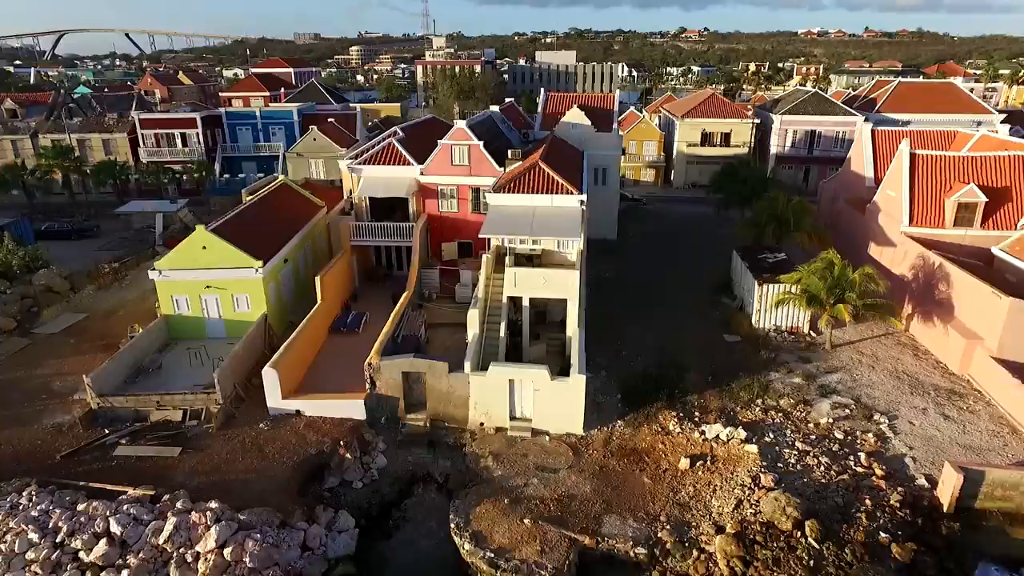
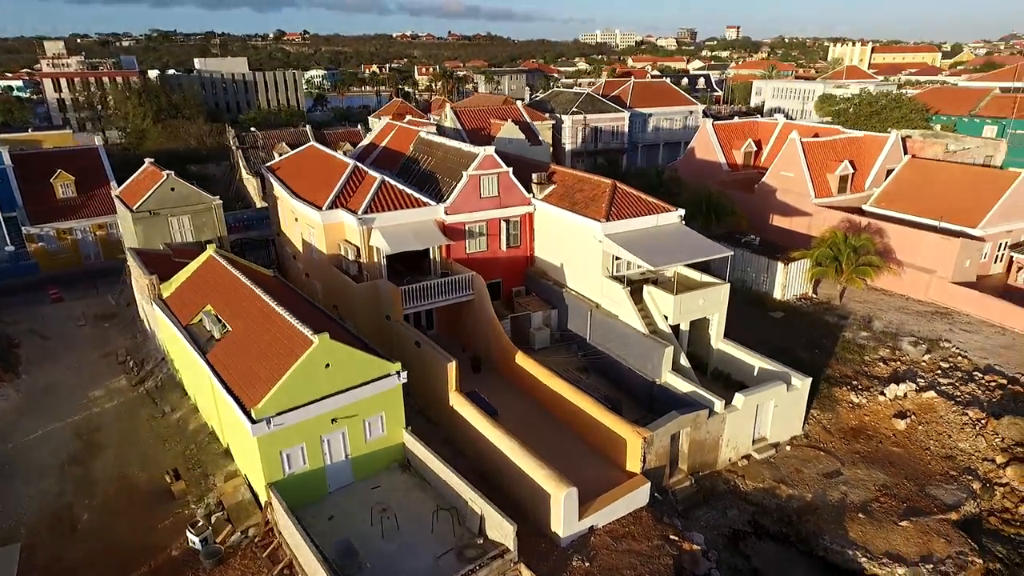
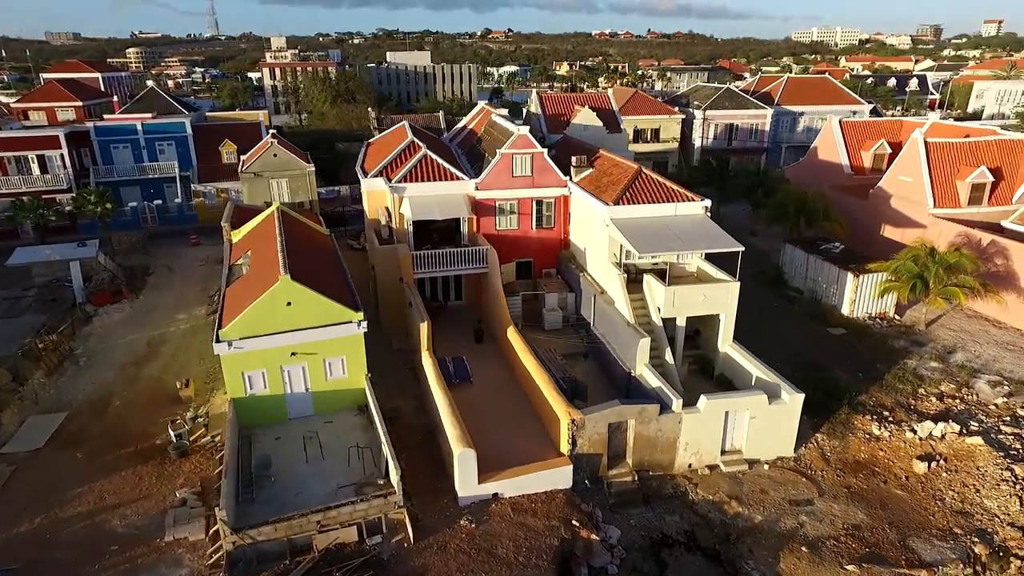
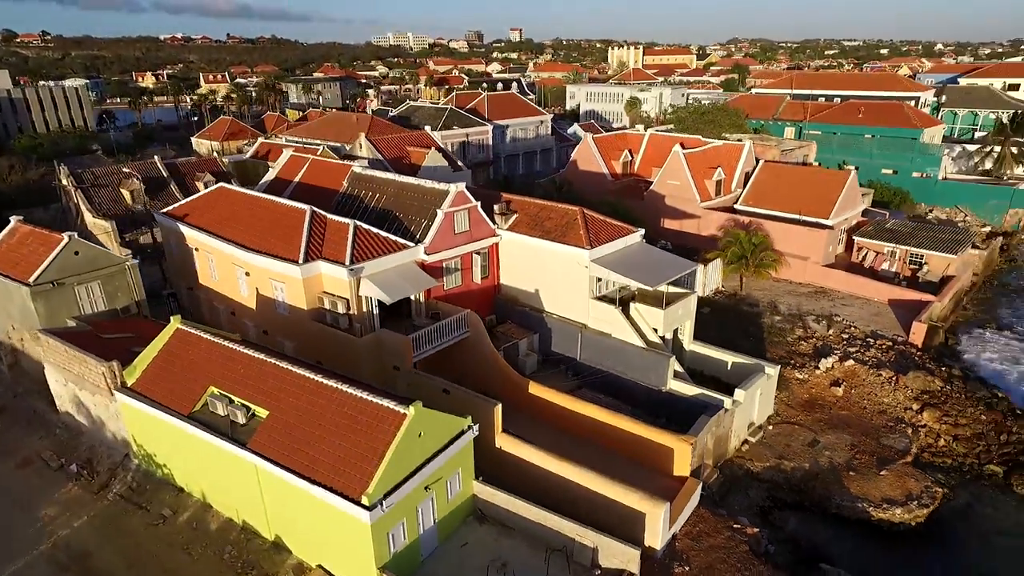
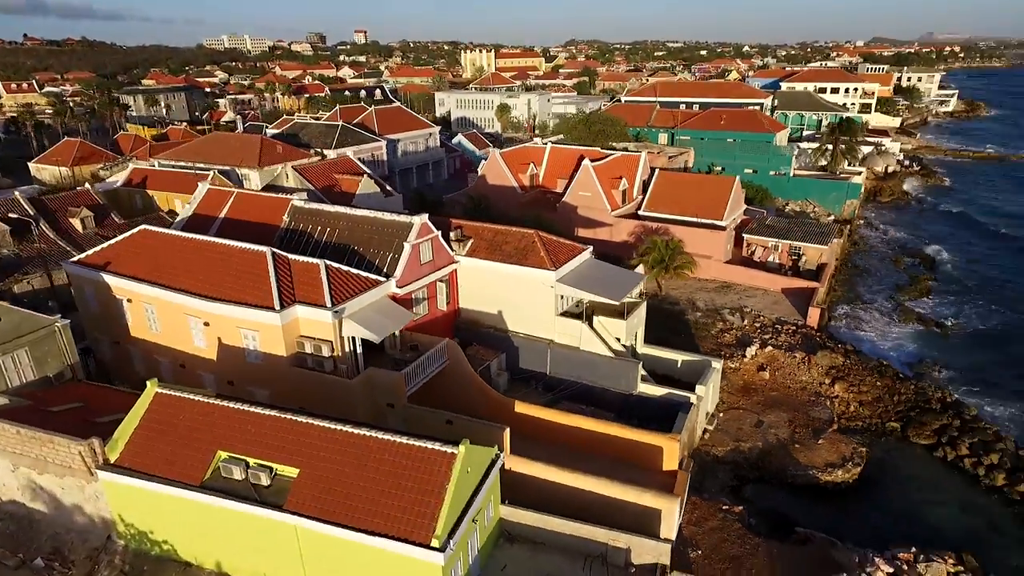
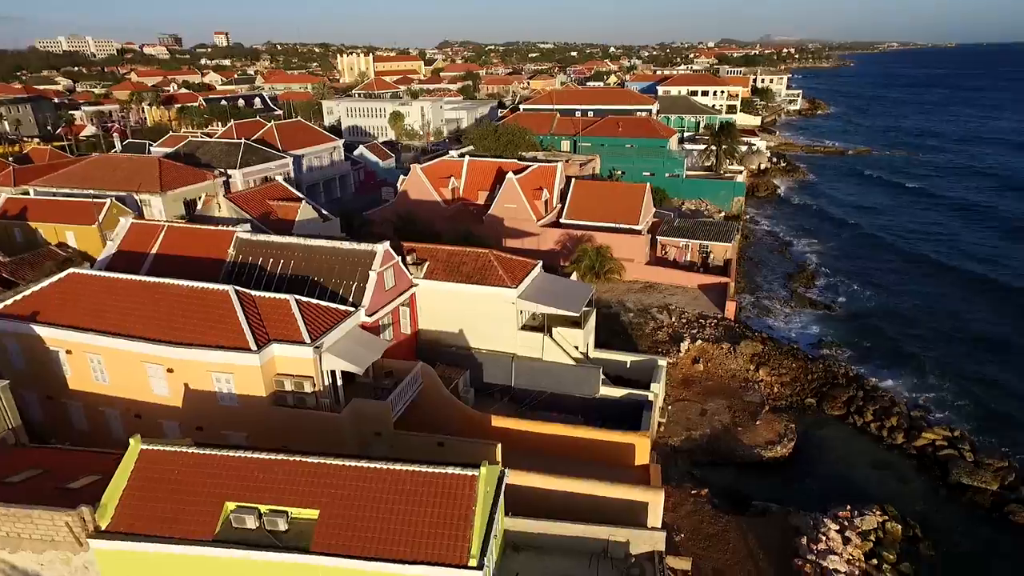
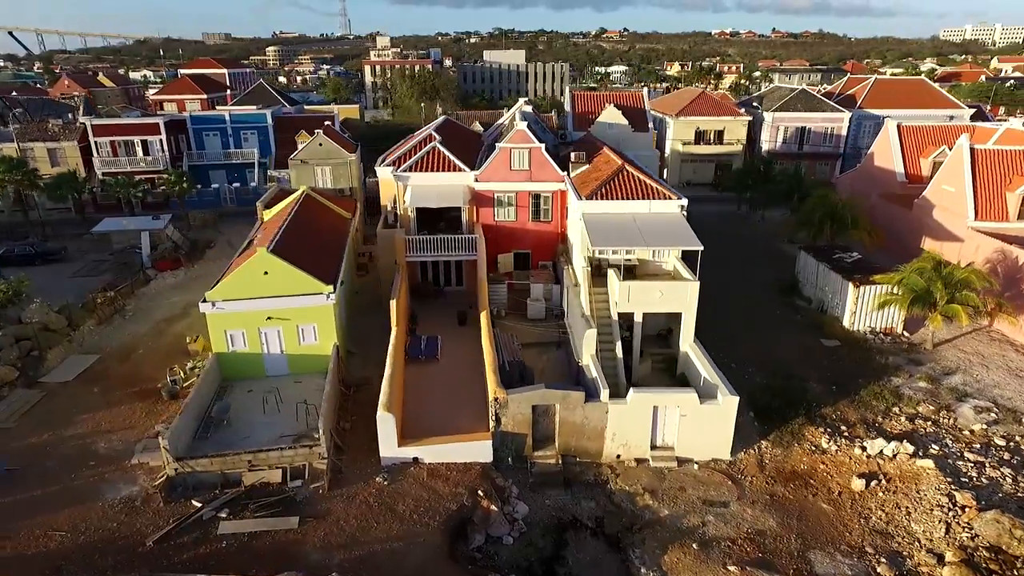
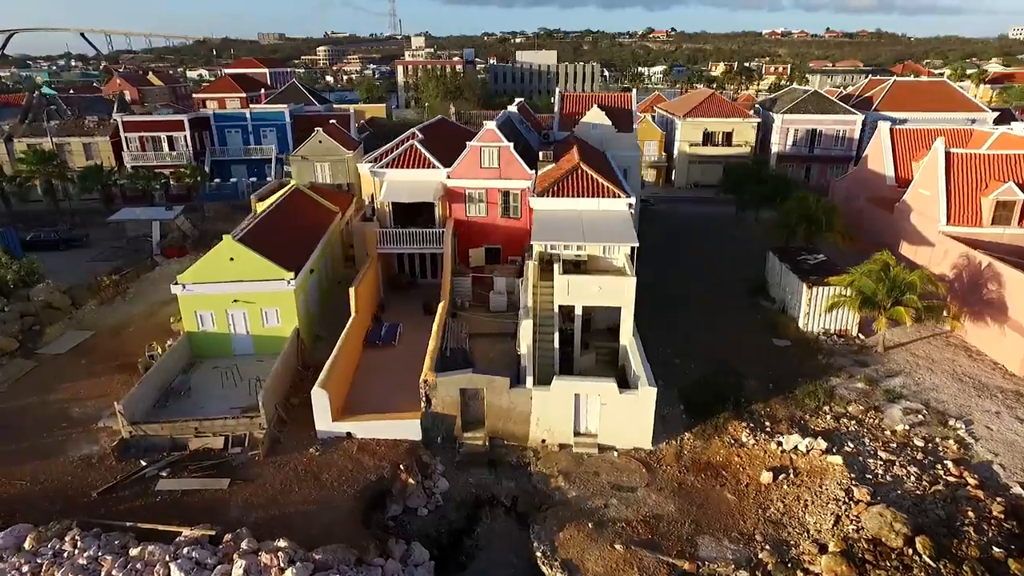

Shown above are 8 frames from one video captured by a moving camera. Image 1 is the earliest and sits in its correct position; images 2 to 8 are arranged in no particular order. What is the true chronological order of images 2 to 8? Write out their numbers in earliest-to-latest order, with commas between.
8, 7, 3, 2, 4, 5, 6
